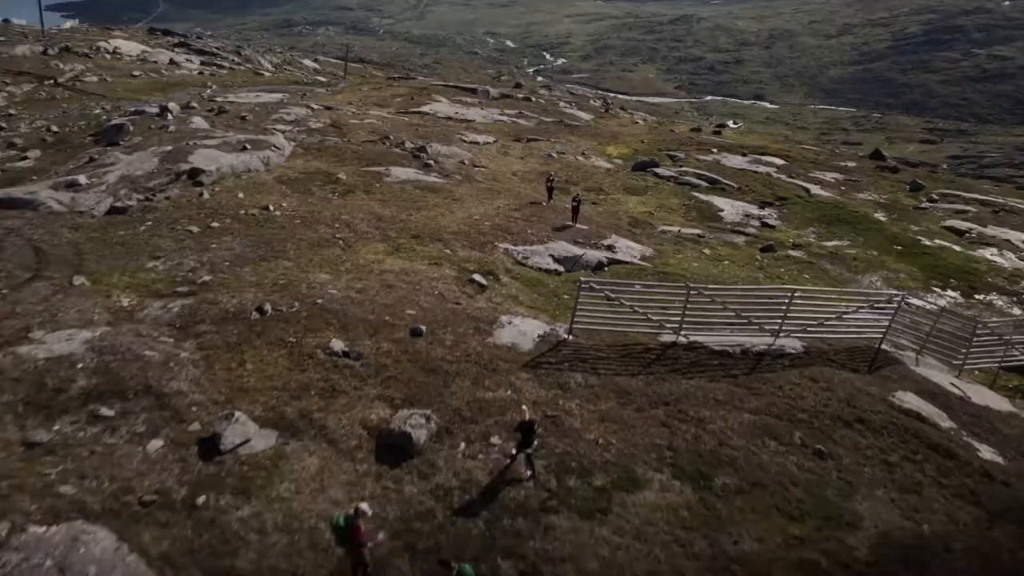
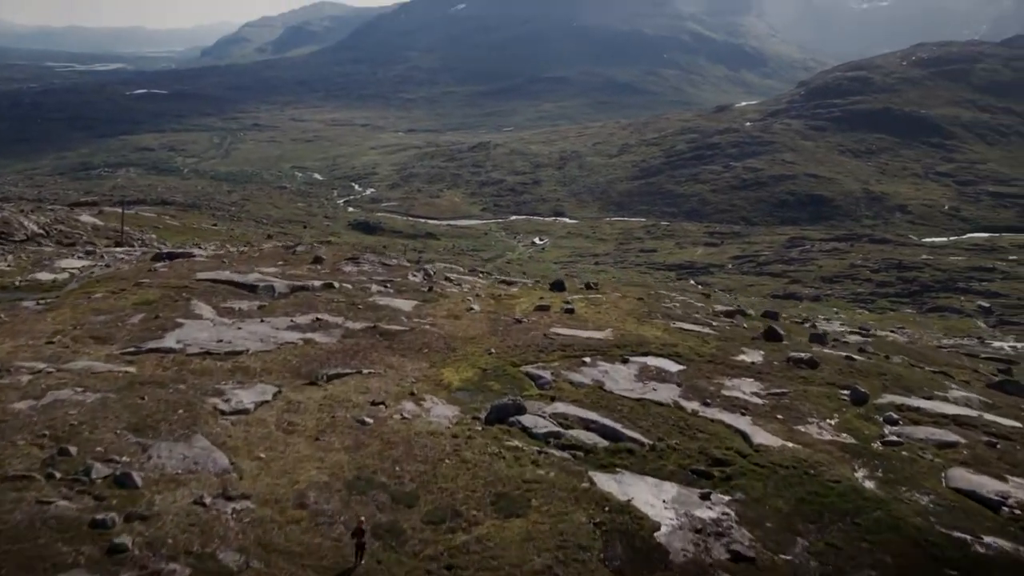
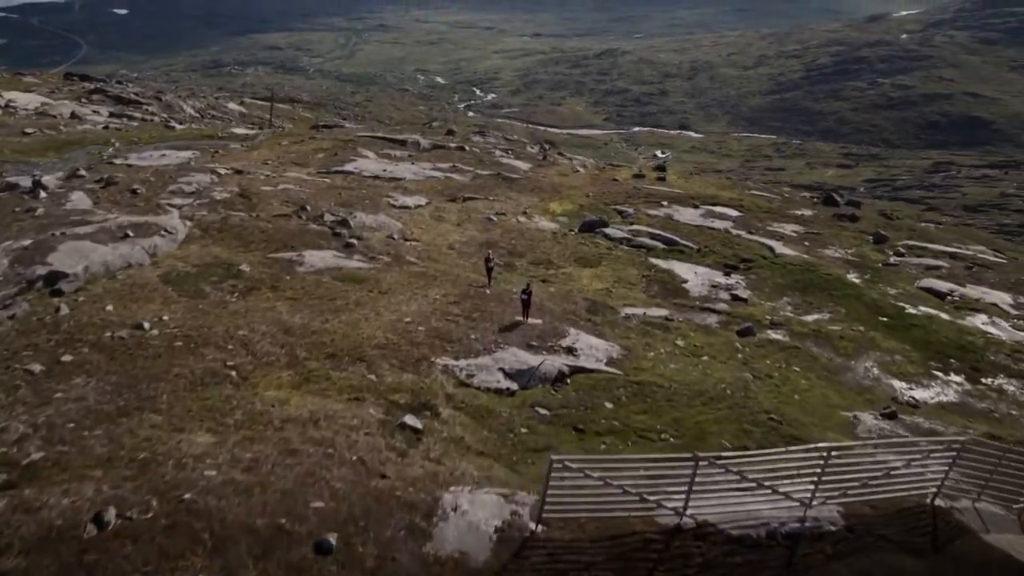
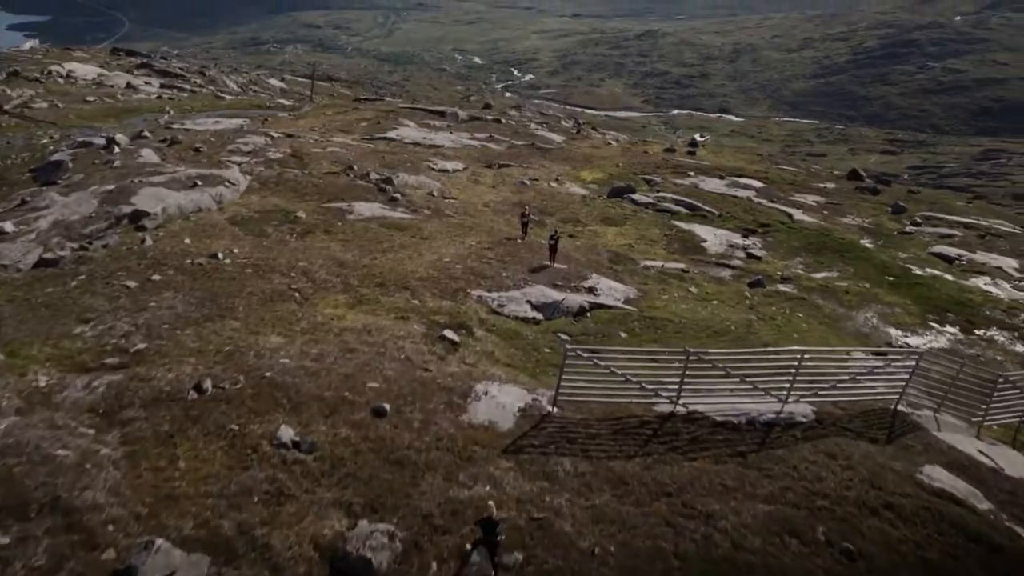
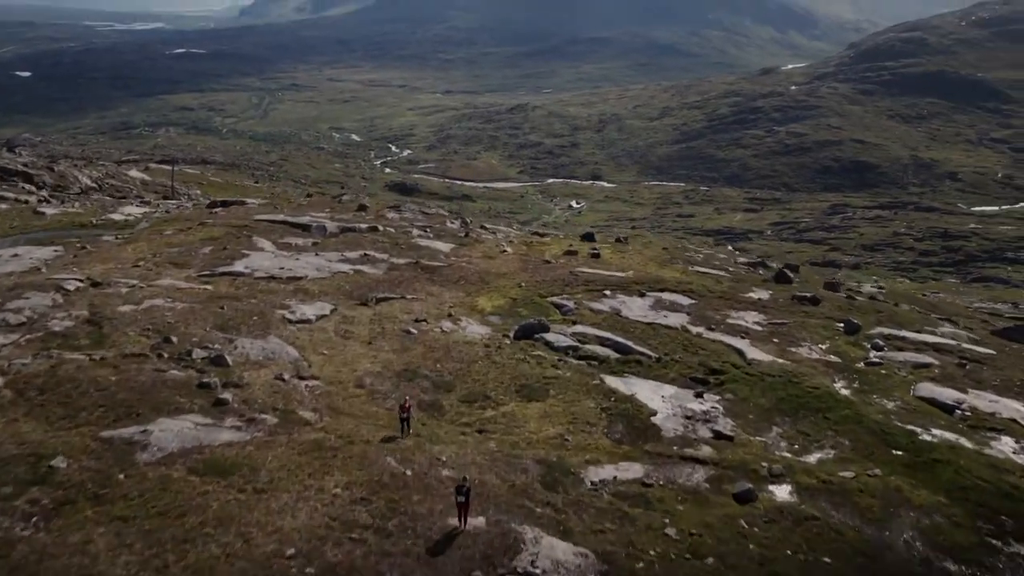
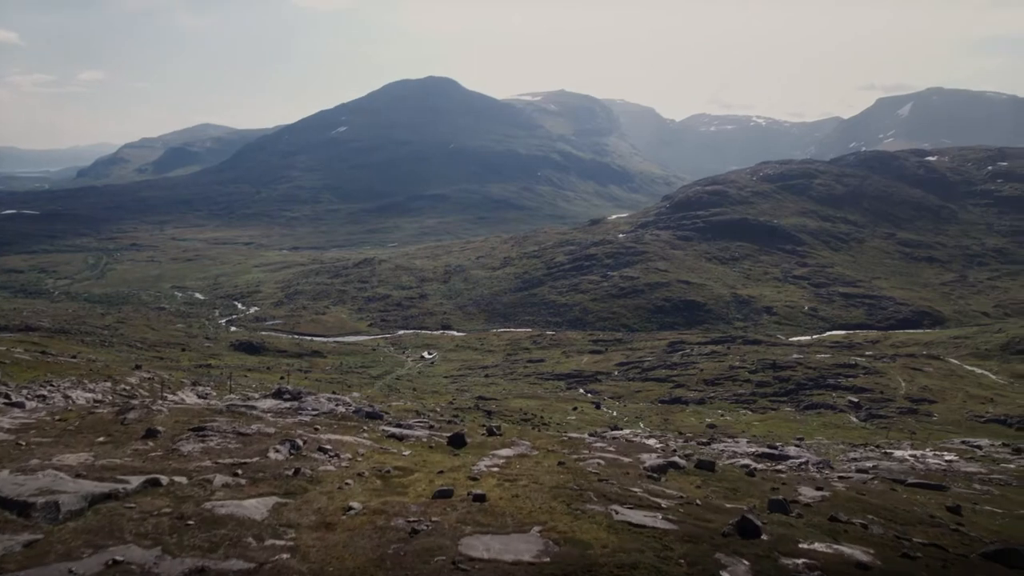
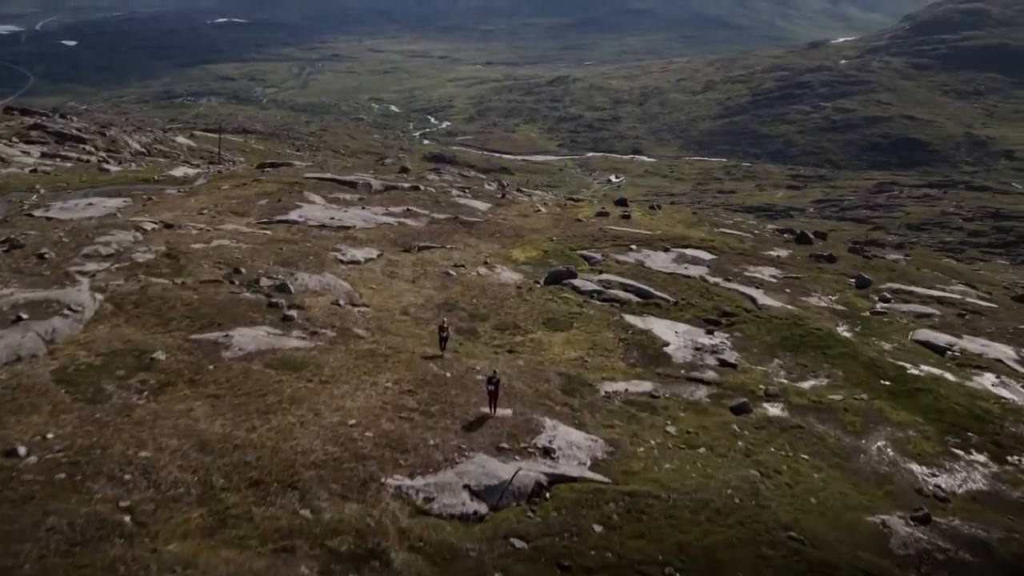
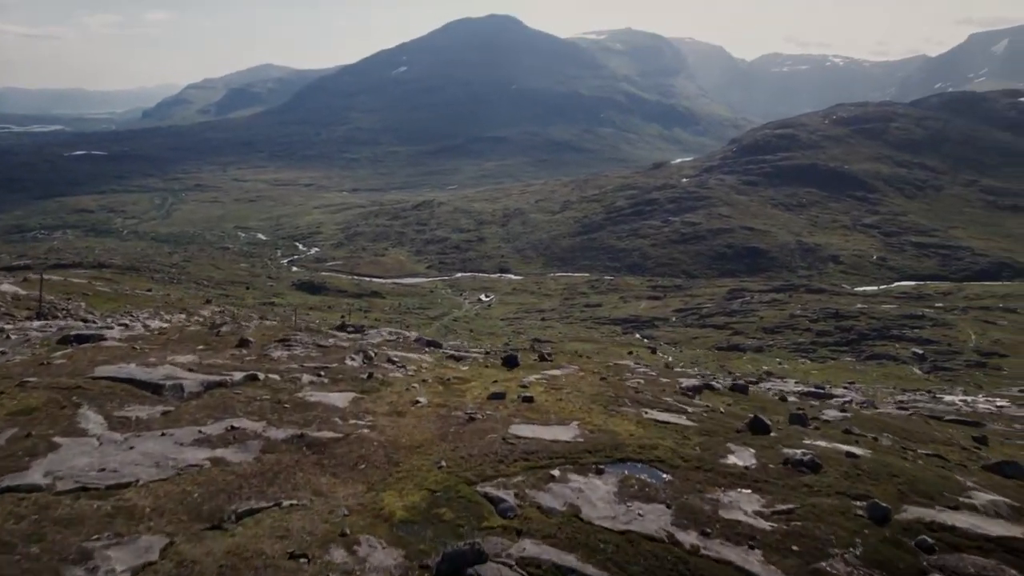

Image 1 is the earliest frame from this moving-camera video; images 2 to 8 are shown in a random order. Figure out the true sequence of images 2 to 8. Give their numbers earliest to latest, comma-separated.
4, 3, 7, 5, 2, 8, 6
